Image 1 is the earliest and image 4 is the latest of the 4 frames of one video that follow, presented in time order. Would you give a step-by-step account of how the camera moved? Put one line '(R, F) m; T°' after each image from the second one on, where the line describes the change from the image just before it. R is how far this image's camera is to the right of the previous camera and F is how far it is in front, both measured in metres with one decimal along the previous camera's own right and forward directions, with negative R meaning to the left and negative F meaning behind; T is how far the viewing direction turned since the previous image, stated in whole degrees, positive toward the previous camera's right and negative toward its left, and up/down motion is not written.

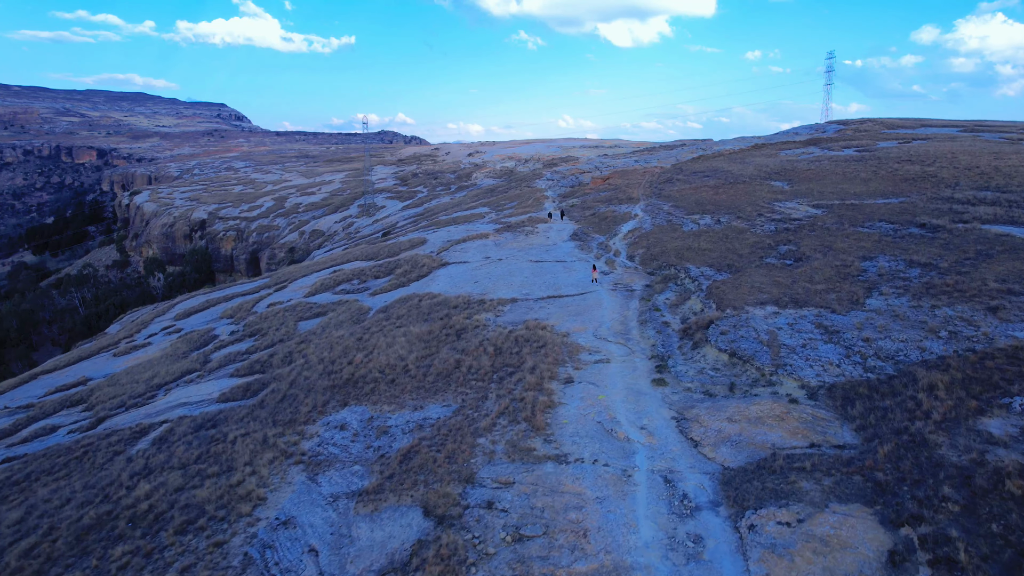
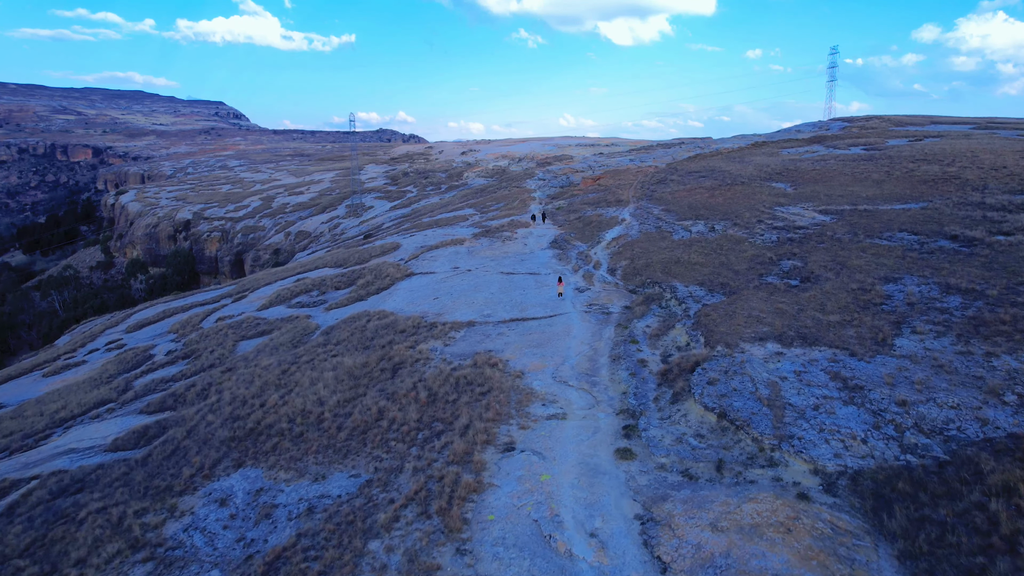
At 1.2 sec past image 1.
(+1.3, +2.9) m; 0°
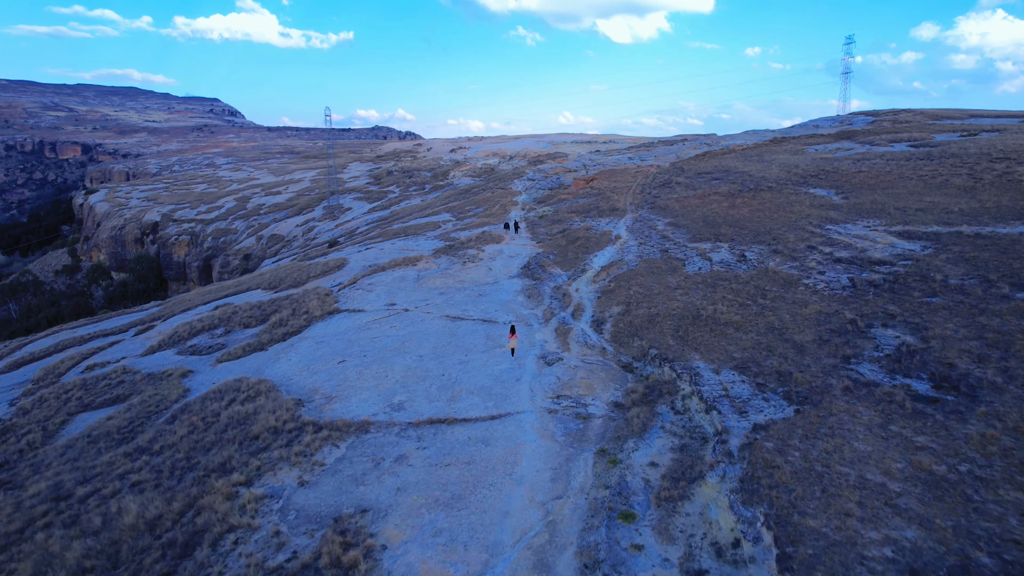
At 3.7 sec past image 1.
(+1.4, +6.4) m; 0°
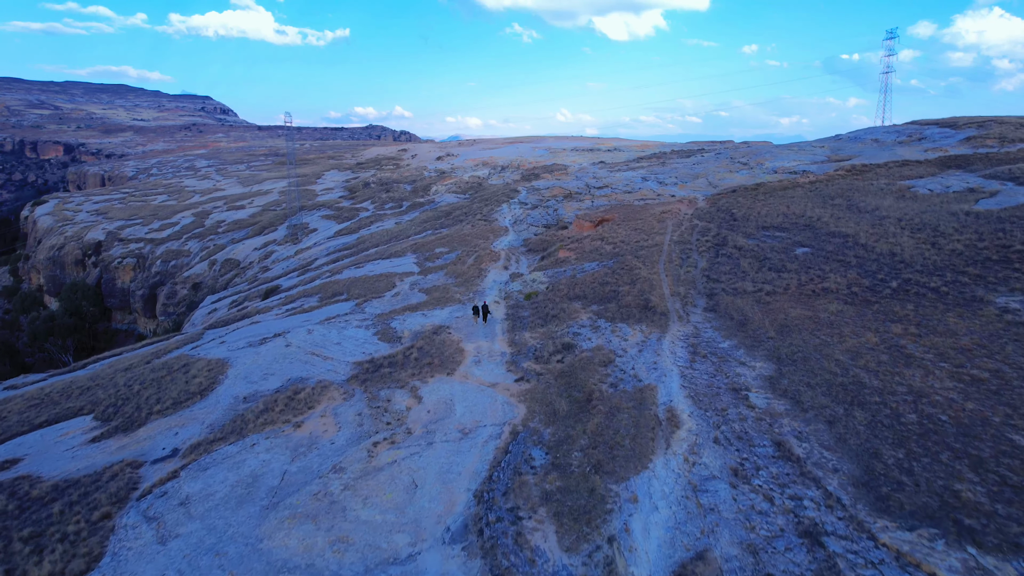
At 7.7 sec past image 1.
(+1.0, +10.9) m; 0°
